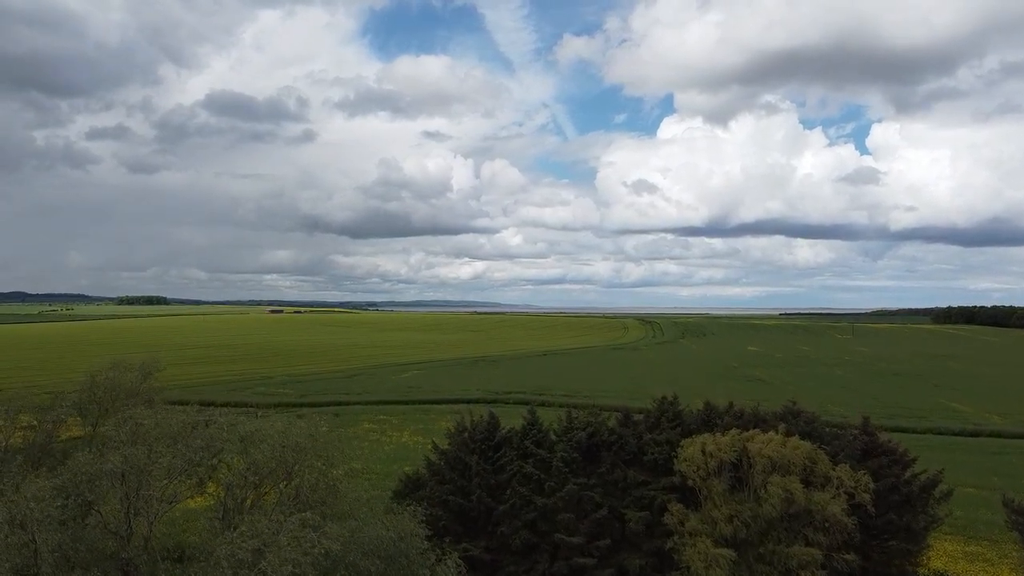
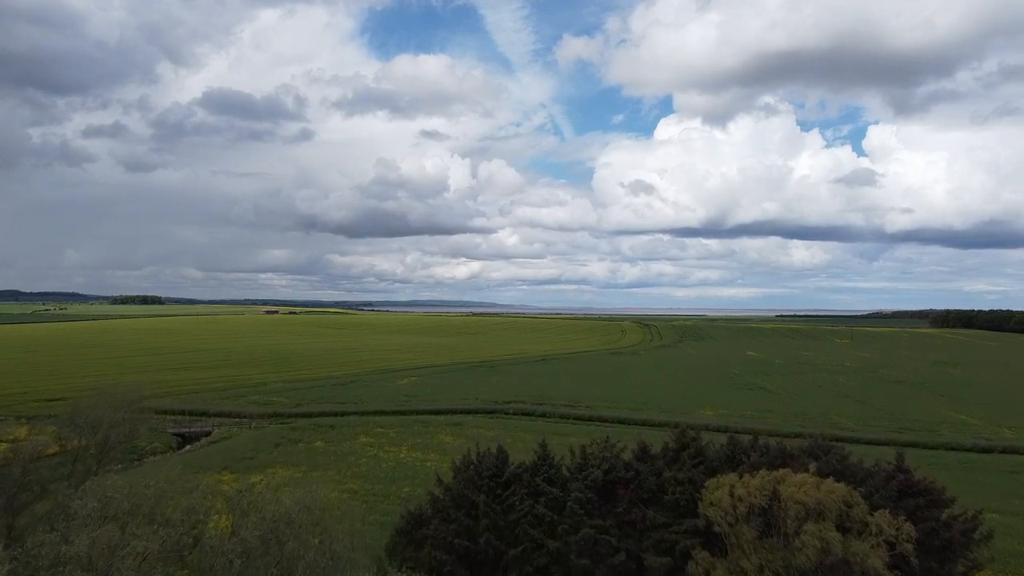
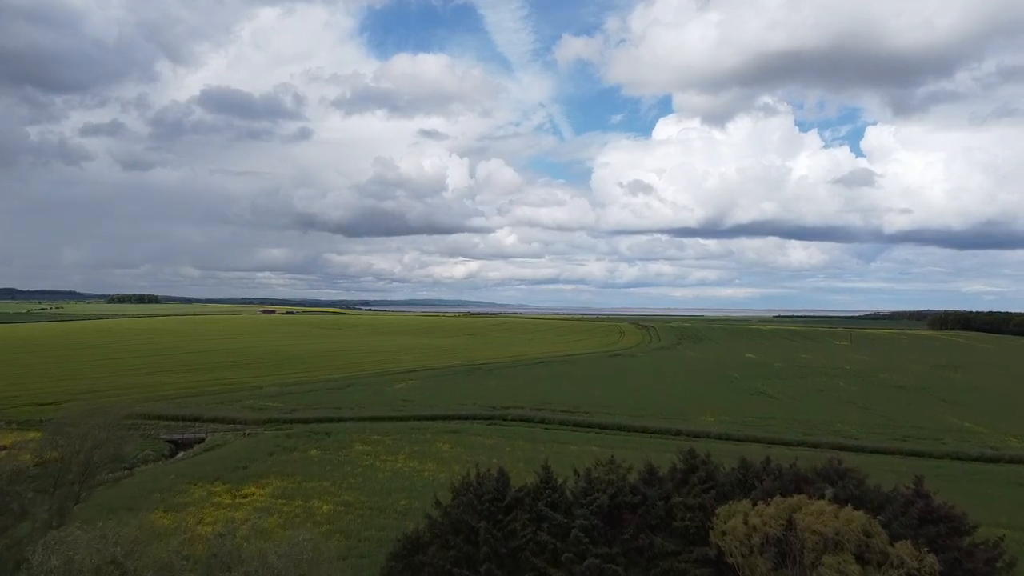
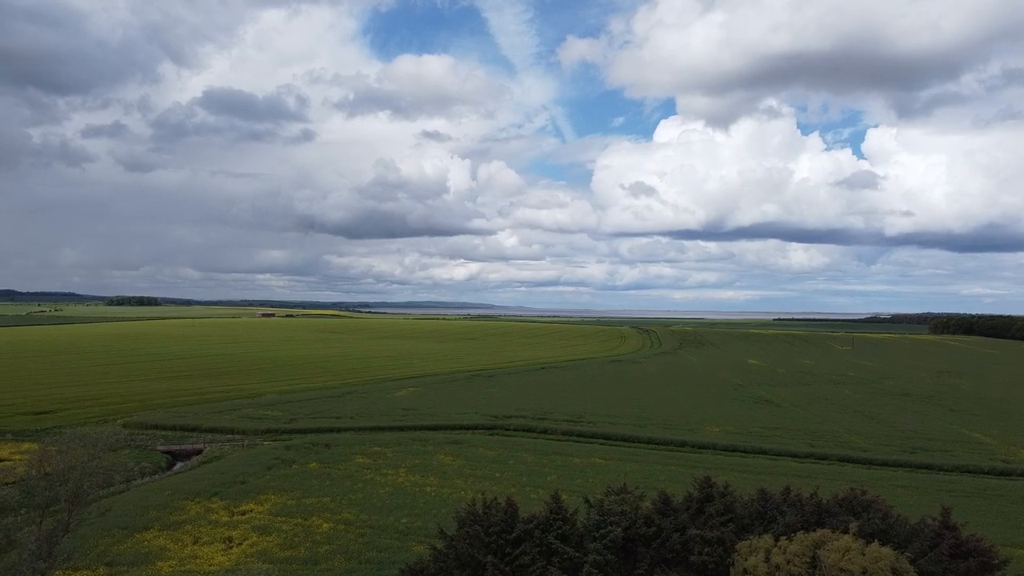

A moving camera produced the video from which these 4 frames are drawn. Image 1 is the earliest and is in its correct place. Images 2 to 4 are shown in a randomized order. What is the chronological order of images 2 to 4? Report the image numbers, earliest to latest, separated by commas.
2, 3, 4
